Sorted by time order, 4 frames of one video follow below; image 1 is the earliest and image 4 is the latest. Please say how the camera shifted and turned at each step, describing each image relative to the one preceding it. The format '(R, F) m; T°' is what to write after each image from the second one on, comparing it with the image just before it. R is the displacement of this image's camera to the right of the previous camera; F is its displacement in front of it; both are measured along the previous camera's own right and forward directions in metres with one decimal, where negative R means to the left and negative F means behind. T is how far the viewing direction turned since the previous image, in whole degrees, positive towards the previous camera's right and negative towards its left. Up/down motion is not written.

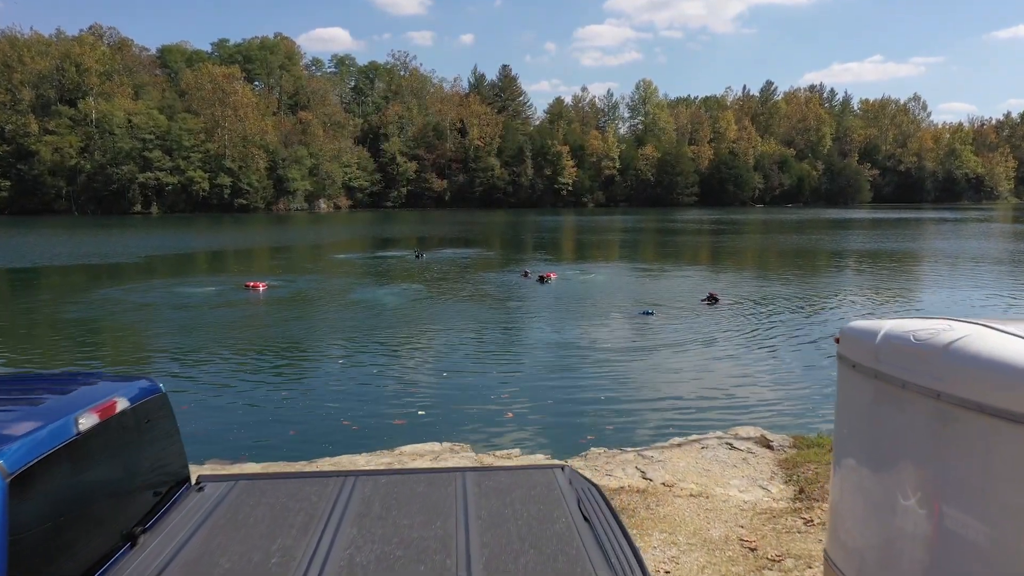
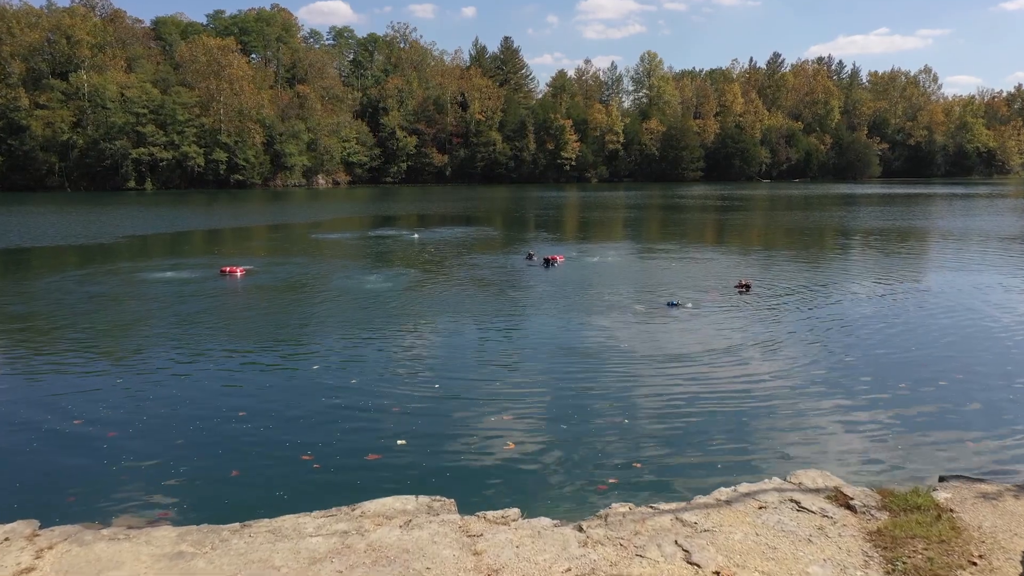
(0.0, +1.3) m; 0°
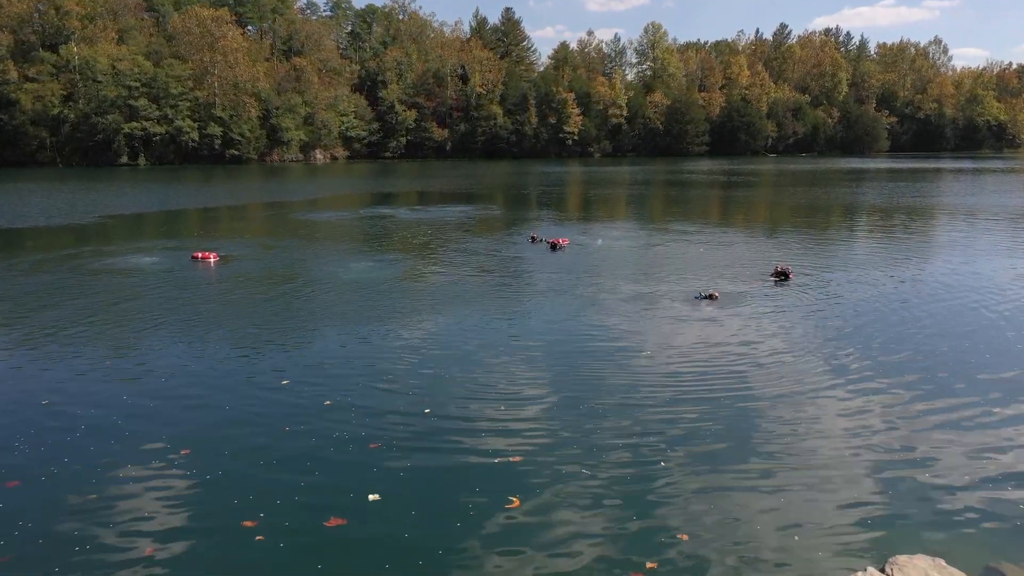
(0.0, +1.2) m; 0°
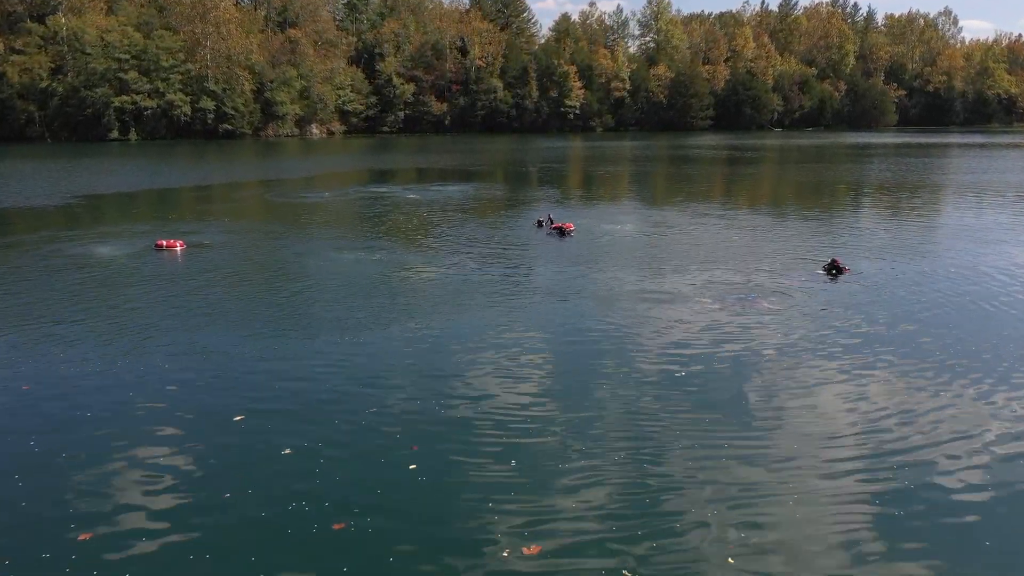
(0.0, +1.3) m; 0°
